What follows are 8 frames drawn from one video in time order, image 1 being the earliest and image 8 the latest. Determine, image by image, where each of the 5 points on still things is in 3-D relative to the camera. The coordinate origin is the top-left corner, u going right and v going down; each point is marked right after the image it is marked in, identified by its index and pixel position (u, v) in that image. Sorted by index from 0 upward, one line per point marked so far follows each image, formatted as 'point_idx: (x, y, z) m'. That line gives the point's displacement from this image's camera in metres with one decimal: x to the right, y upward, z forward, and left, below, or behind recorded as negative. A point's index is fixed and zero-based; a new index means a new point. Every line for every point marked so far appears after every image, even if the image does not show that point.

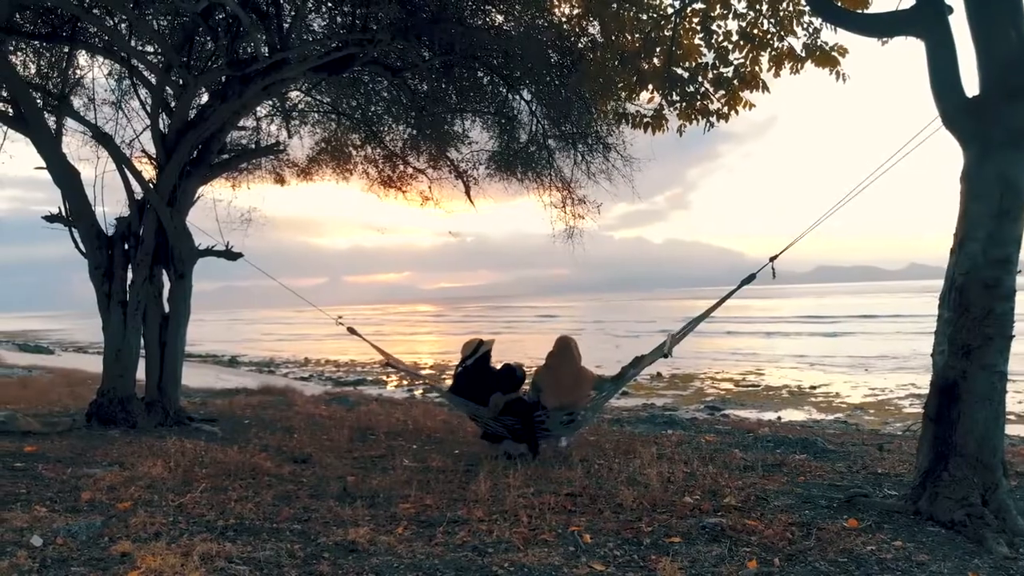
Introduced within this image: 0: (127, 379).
0: (-4.0, -0.9, +8.1) m
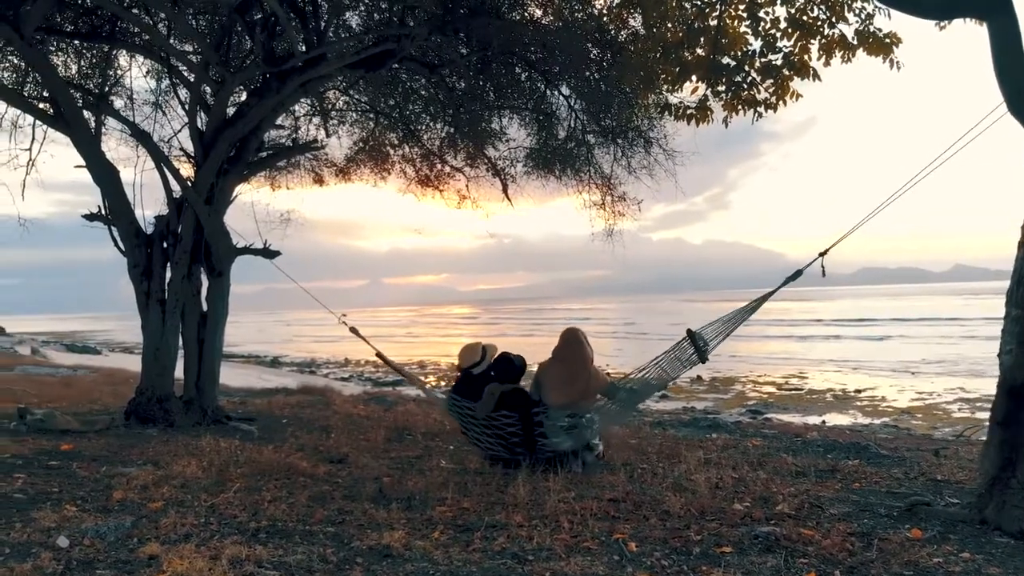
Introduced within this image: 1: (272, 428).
0: (-3.6, -0.9, +8.1) m
1: (-2.4, -1.4, +7.9) m
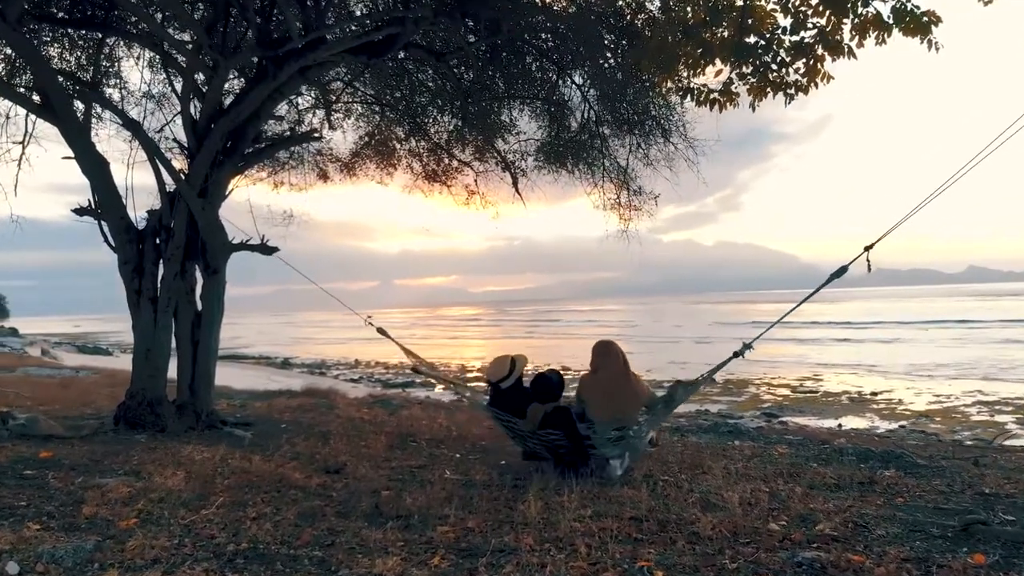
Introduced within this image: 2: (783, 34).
0: (-3.5, -0.9, +7.6) m
1: (-2.3, -1.4, +7.5) m
2: (+2.1, +2.0, +6.2) m
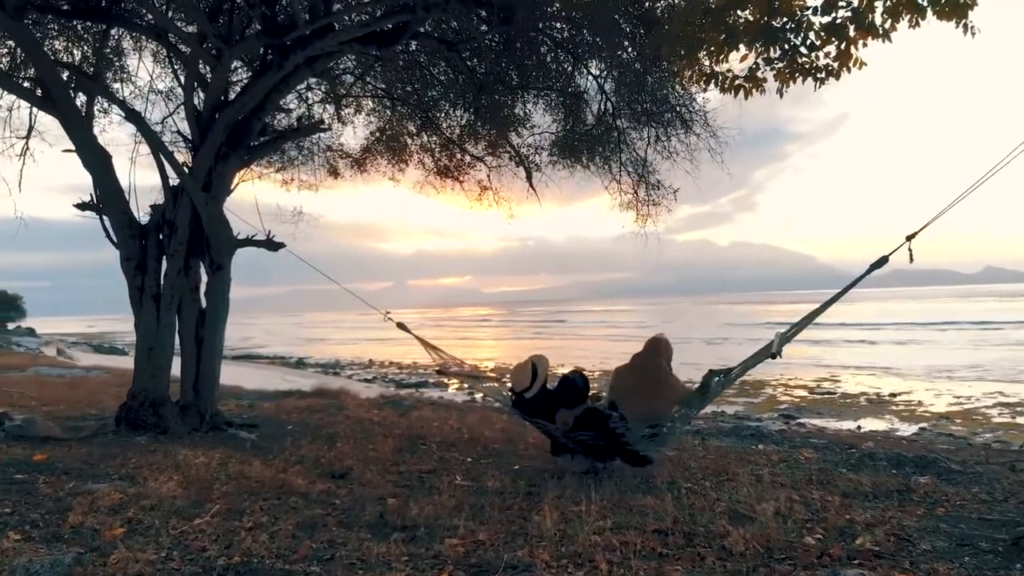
0: (-3.4, -0.9, +7.4) m
1: (-2.2, -1.4, +7.3) m
2: (+2.3, +2.0, +5.8) m
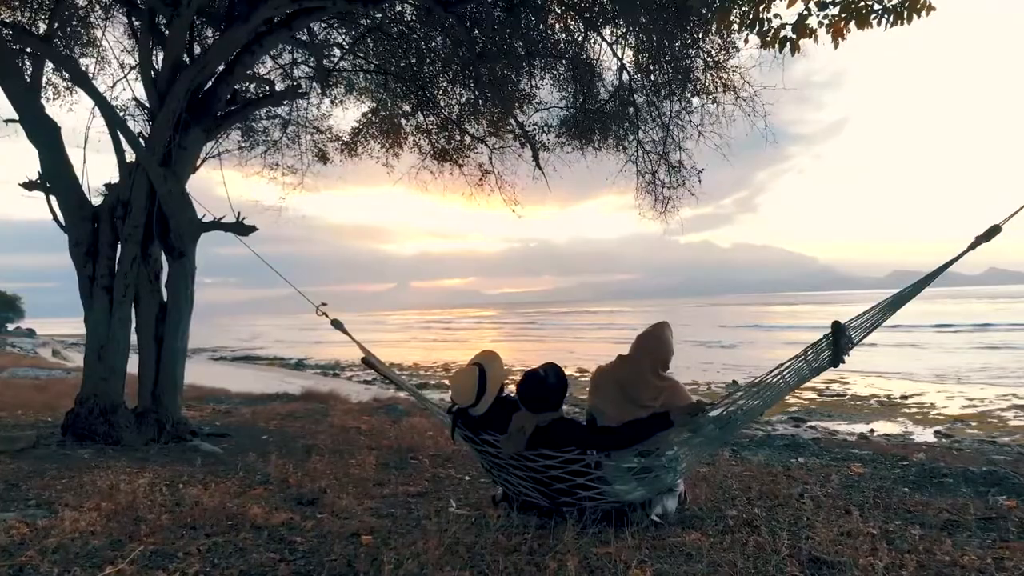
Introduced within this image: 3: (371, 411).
0: (-3.3, -0.8, +6.5) m
1: (-2.2, -1.3, +6.3) m
2: (+2.3, +2.1, +4.9) m
3: (-1.8, -1.5, +9.7) m
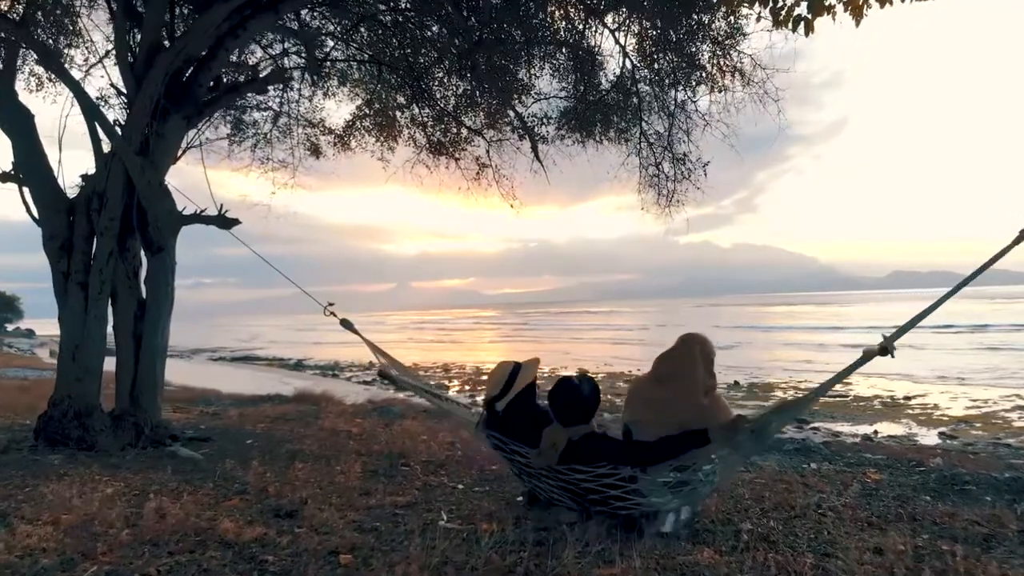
0: (-3.3, -0.8, +6.1) m
1: (-2.2, -1.2, +6.0) m
2: (+2.3, +2.2, +4.5) m
3: (-1.8, -1.5, +9.3) m
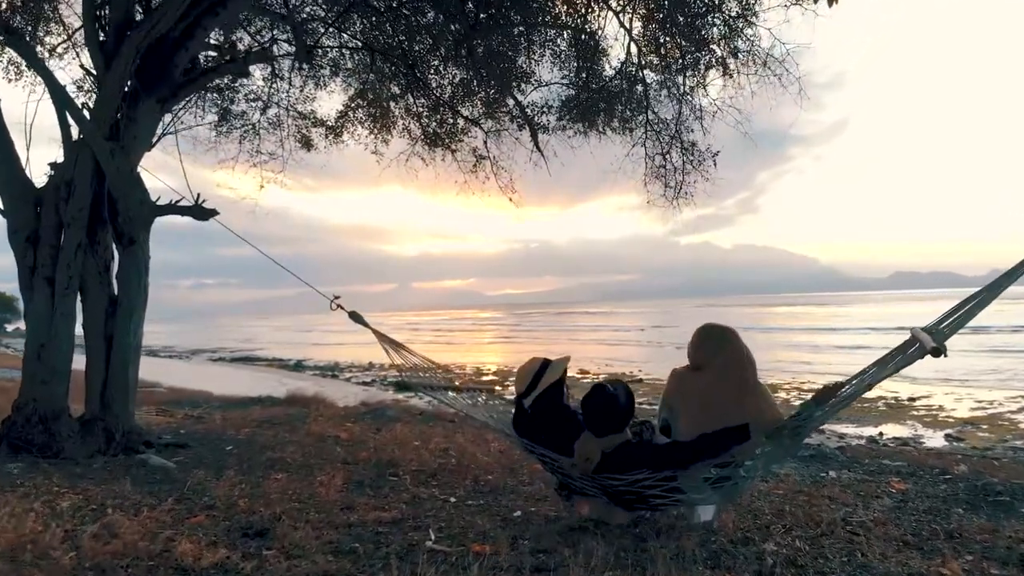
0: (-3.3, -0.7, +5.7) m
1: (-2.2, -1.2, +5.5) m
2: (+2.3, +2.2, +4.1) m
3: (-1.8, -1.5, +8.9) m
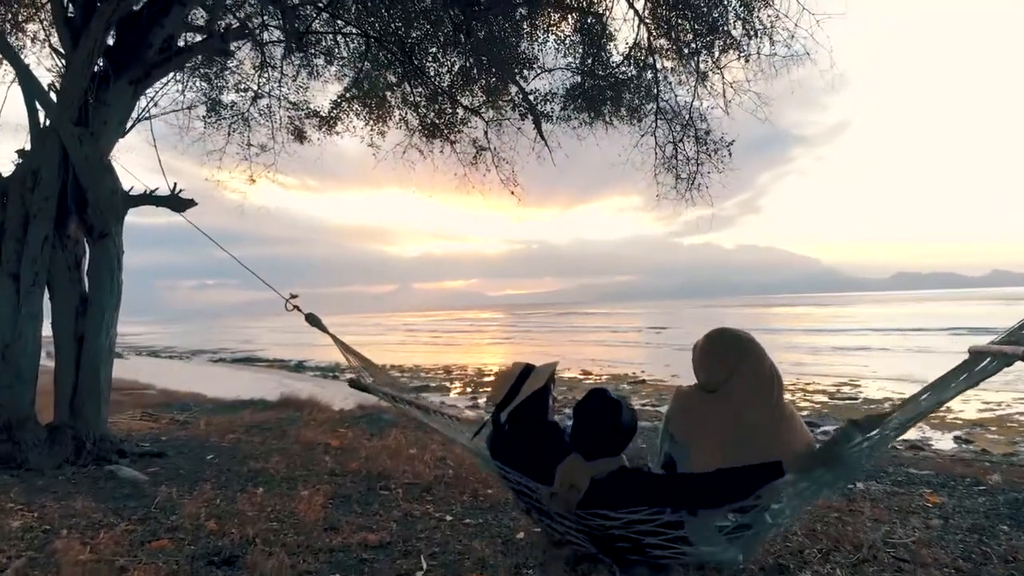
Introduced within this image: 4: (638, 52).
0: (-3.3, -0.7, +5.3) m
1: (-2.2, -1.2, +5.1) m
2: (+2.3, +2.2, +3.7) m
3: (-1.8, -1.4, +8.5) m
4: (+1.2, +2.2, +7.3) m
